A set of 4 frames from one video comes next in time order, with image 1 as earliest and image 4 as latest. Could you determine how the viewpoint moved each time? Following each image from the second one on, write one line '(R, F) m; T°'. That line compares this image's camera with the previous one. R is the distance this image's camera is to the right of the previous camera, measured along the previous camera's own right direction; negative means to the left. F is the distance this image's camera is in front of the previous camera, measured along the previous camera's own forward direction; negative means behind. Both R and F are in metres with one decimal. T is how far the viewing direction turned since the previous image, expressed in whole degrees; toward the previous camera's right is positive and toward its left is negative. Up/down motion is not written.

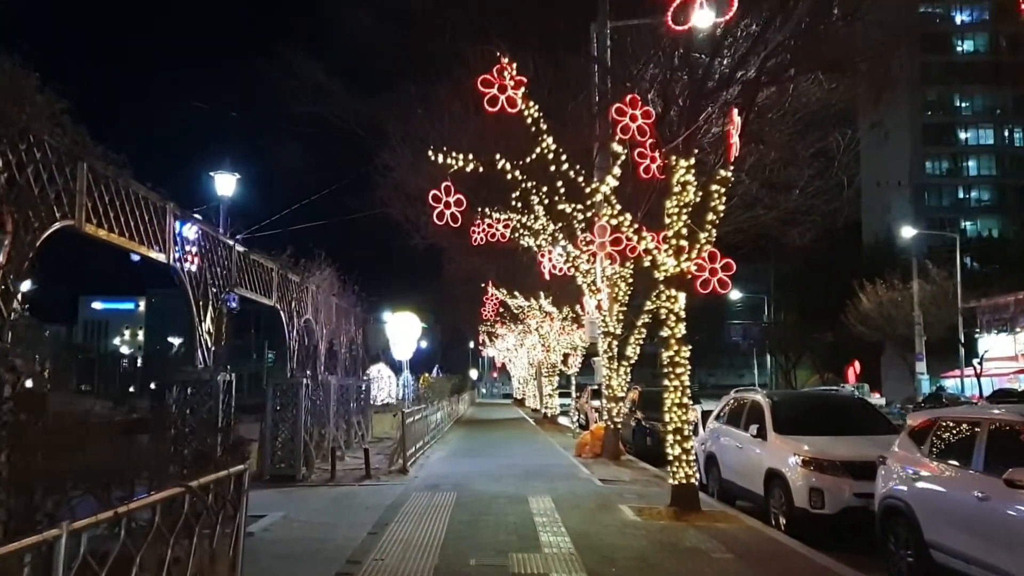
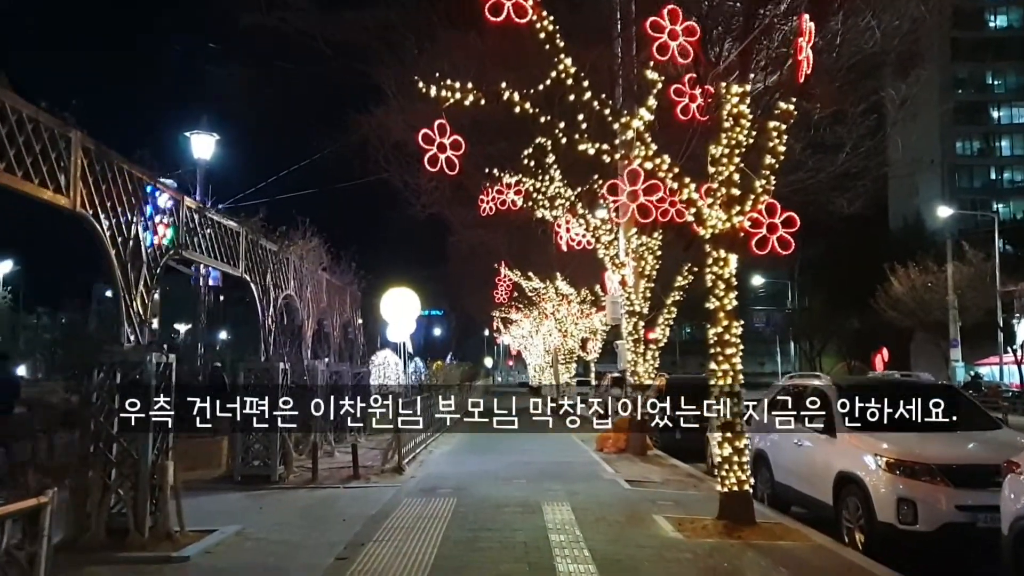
(+0.1, +2.7) m; -1°
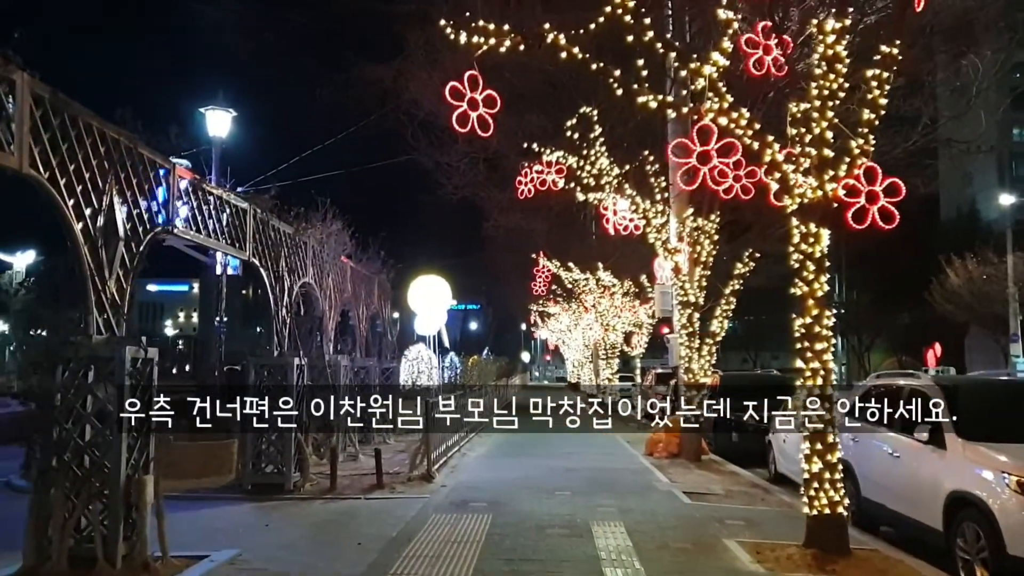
(-0.1, +1.8) m; -2°
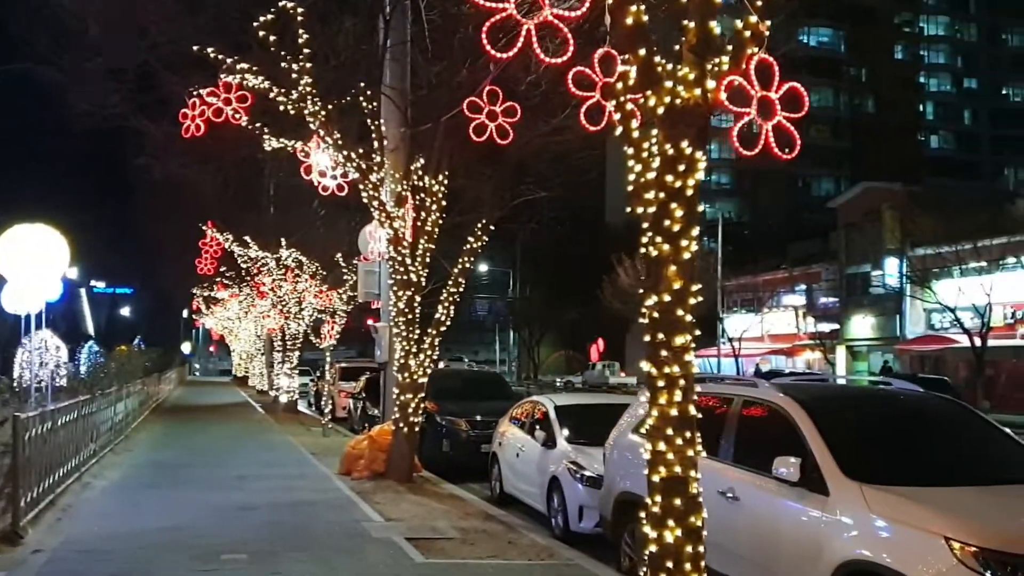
(+0.1, +4.3) m; +20°
